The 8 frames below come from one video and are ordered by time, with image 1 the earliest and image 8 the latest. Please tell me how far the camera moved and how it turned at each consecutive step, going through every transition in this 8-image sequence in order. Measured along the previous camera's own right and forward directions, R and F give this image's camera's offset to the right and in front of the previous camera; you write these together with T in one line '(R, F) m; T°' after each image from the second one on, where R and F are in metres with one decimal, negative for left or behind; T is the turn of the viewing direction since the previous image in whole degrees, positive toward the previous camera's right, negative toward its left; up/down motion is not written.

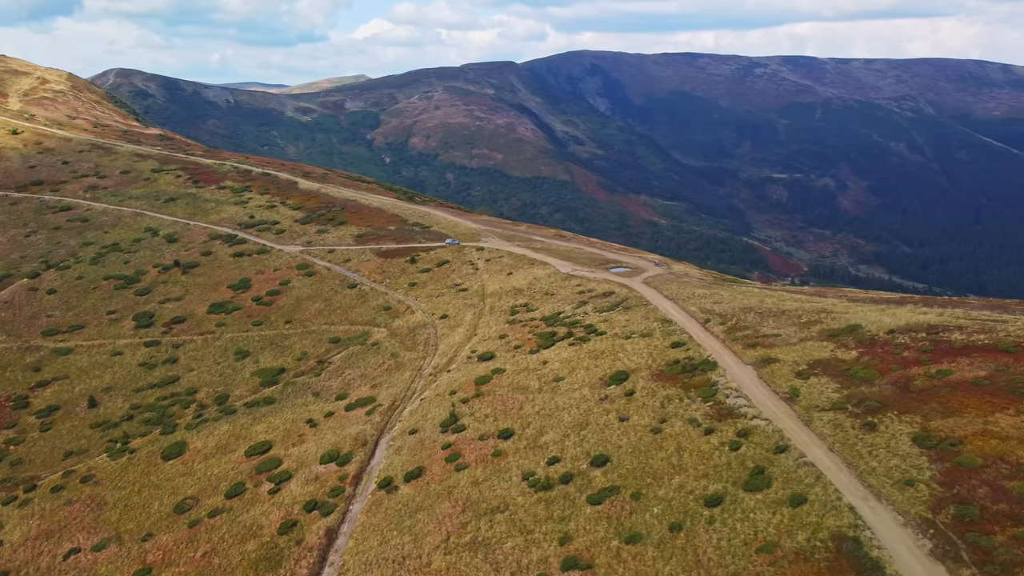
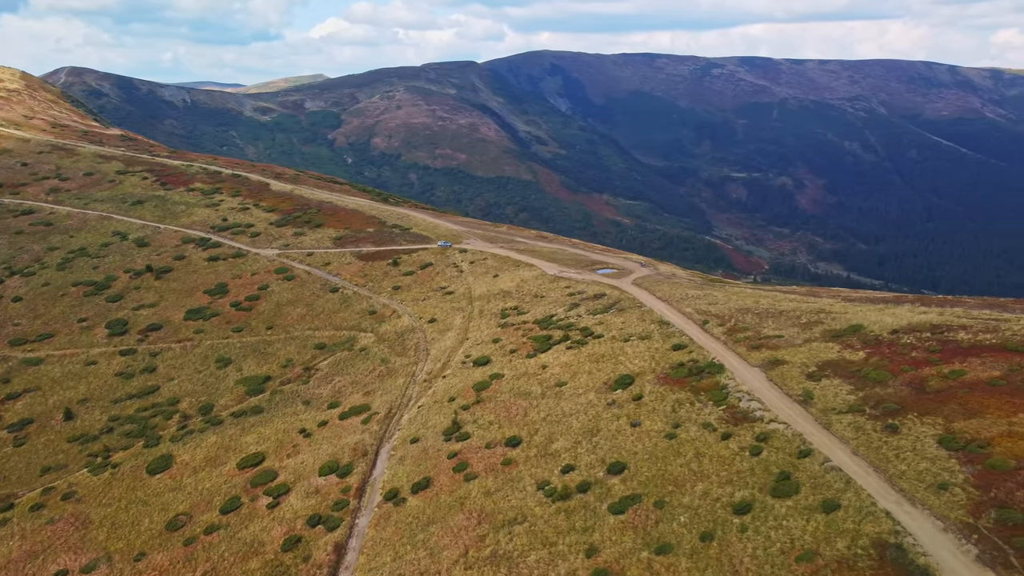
(-2.1, +0.8) m; +3°
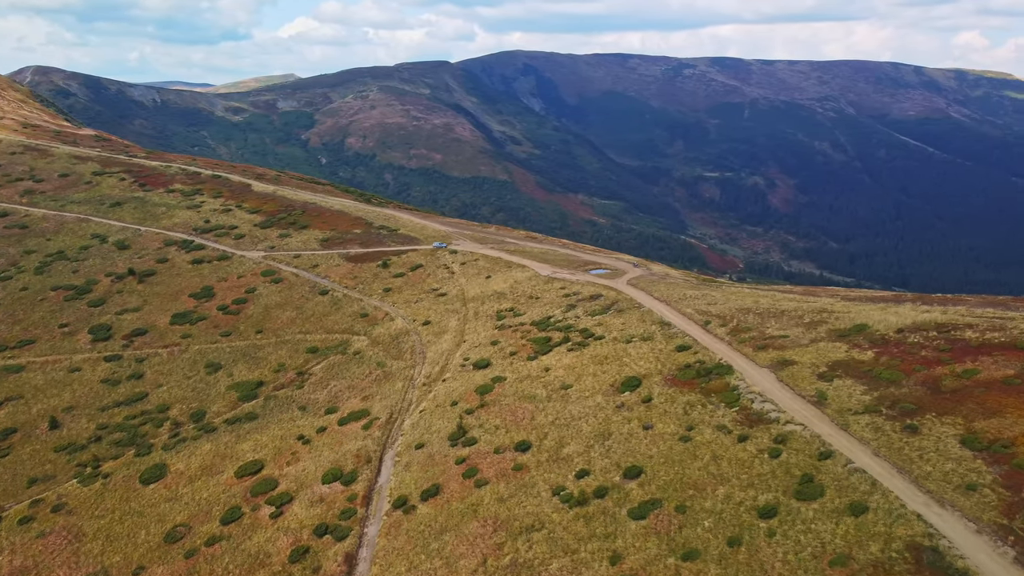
(-1.6, +0.5) m; +2°
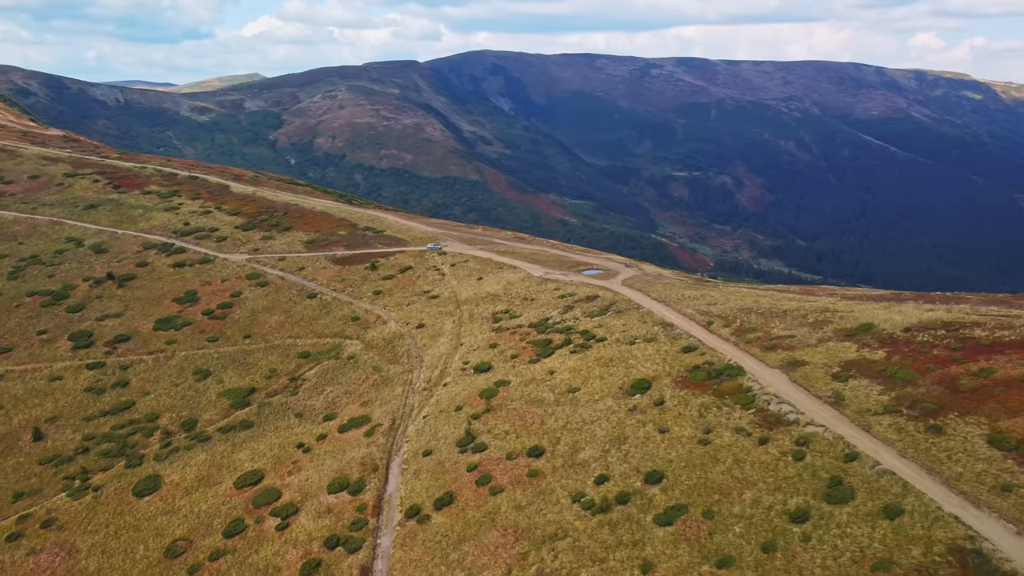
(-2.0, +0.6) m; +2°
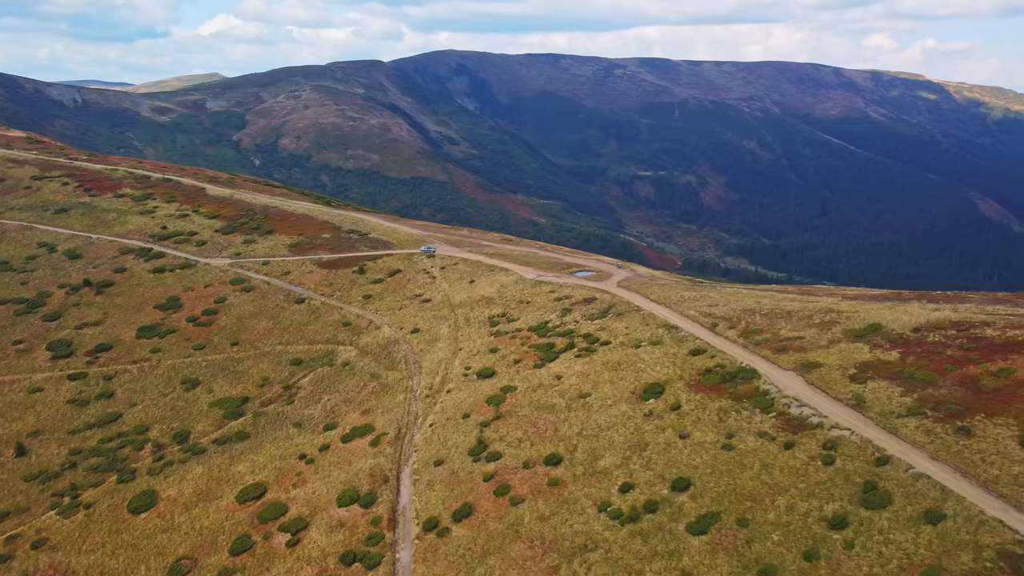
(-2.3, +0.7) m; +2°
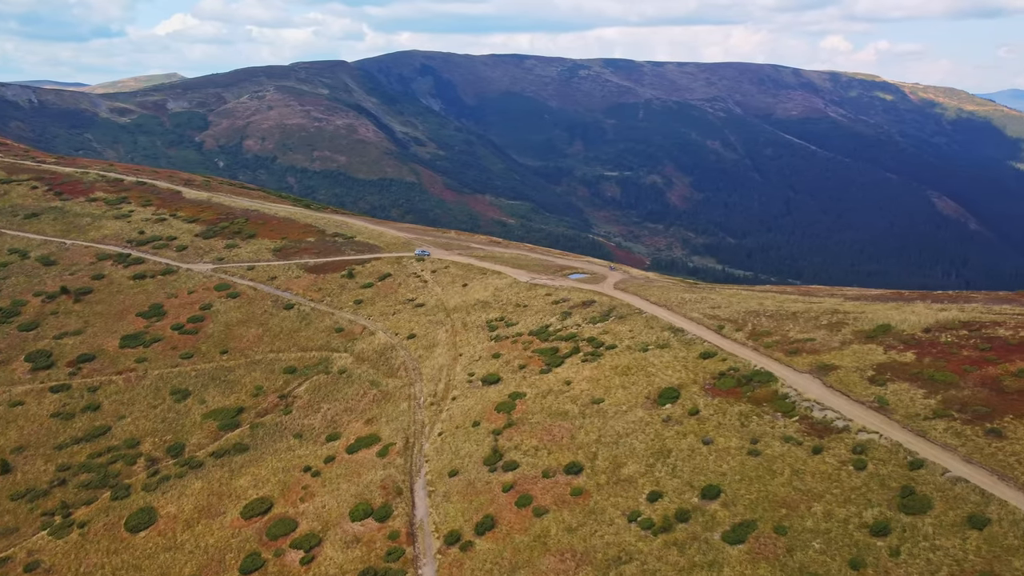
(-2.4, +0.7) m; +2°
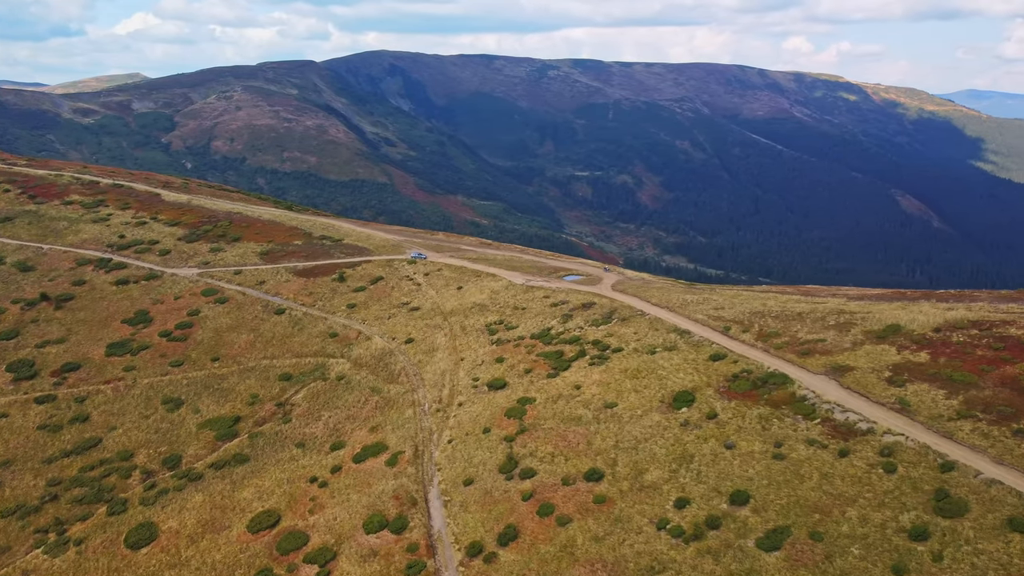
(-2.1, +0.6) m; +2°
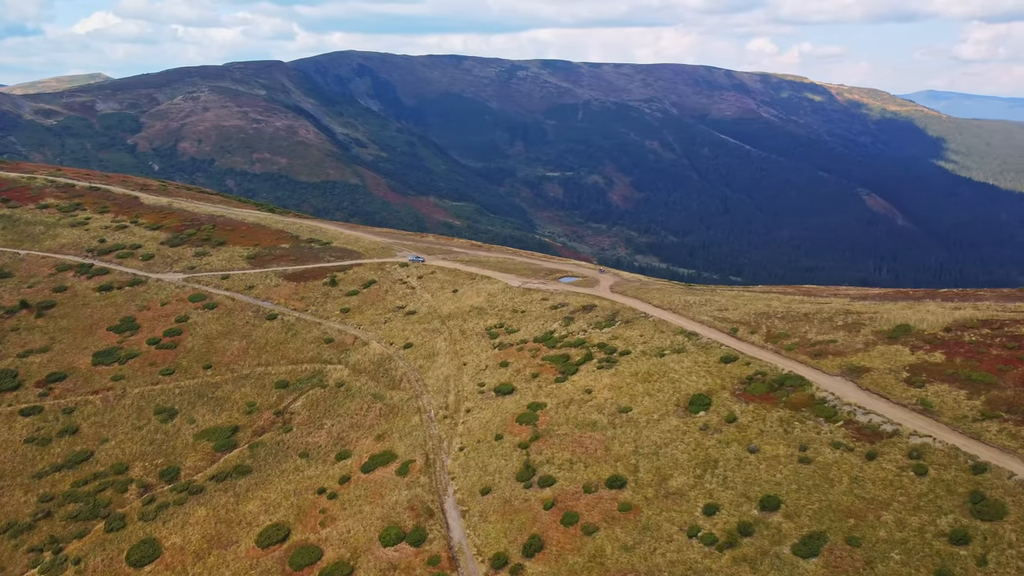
(-2.2, +0.6) m; +2°
